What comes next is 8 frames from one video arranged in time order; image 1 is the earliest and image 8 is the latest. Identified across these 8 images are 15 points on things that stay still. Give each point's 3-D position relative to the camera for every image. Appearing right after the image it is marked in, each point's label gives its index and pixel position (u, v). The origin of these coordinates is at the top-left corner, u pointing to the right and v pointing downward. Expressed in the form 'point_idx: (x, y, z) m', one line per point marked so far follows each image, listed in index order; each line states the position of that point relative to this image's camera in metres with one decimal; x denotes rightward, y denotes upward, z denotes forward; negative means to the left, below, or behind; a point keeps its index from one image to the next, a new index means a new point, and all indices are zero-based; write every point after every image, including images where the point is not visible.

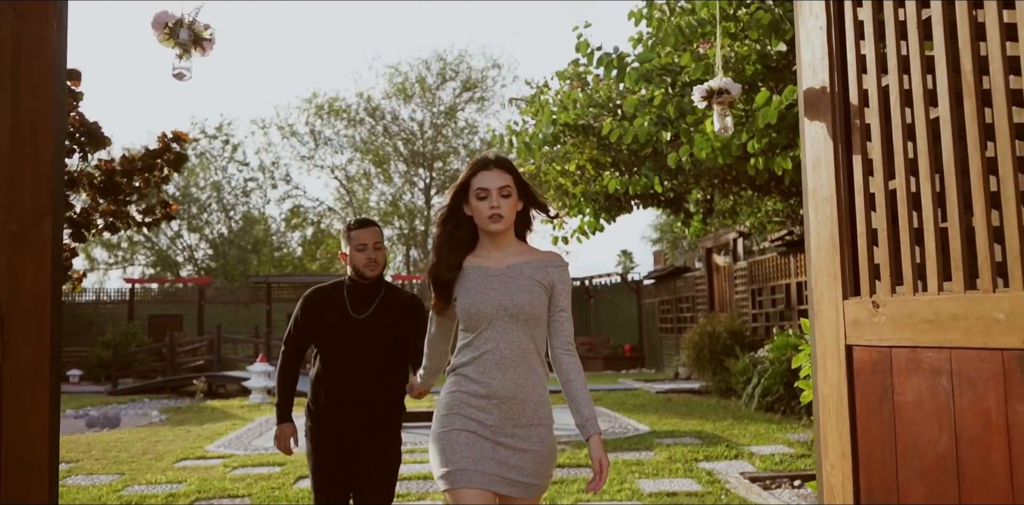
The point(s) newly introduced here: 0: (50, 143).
0: (-1.4, +0.3, +2.7) m
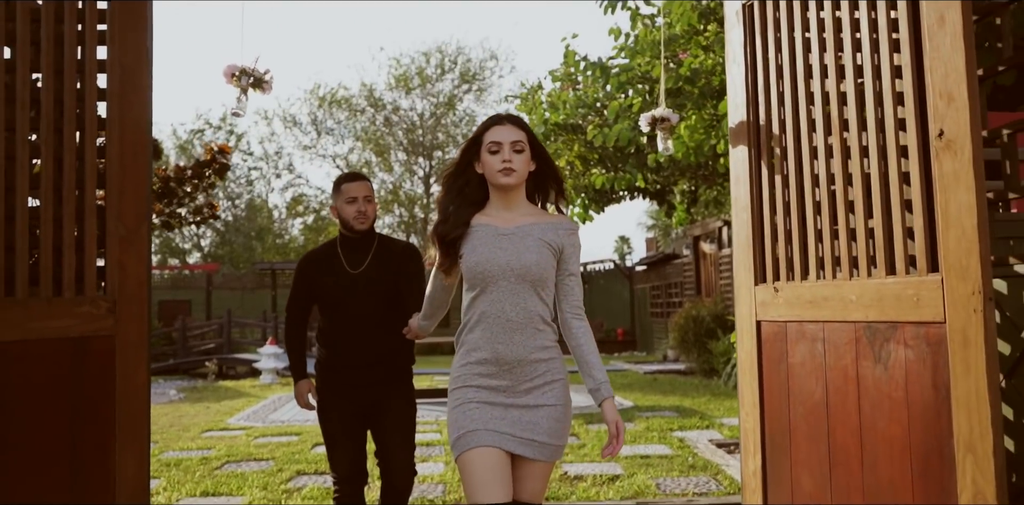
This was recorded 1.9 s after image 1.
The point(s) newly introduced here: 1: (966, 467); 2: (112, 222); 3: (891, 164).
0: (-1.5, +0.4, +3.6) m
1: (+1.3, -0.6, +2.6) m
2: (-1.6, +0.1, +3.5) m
3: (+1.3, +0.3, +3.1) m
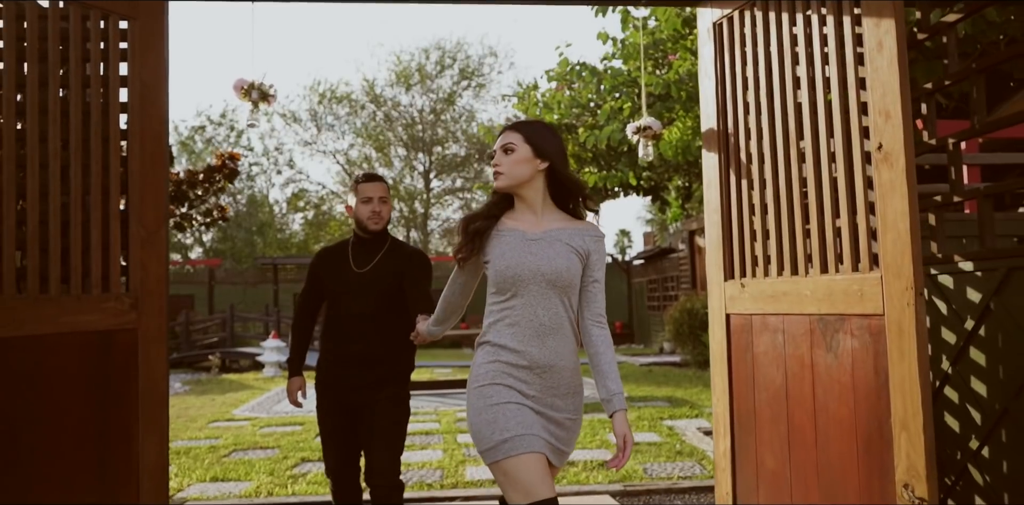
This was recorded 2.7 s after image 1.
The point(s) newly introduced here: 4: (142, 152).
0: (-1.5, +0.4, +3.9) m
1: (+1.3, -0.6, +2.9) m
2: (-1.6, +0.1, +3.8) m
3: (+1.2, +0.3, +3.4) m
4: (-1.6, +0.4, +3.9) m
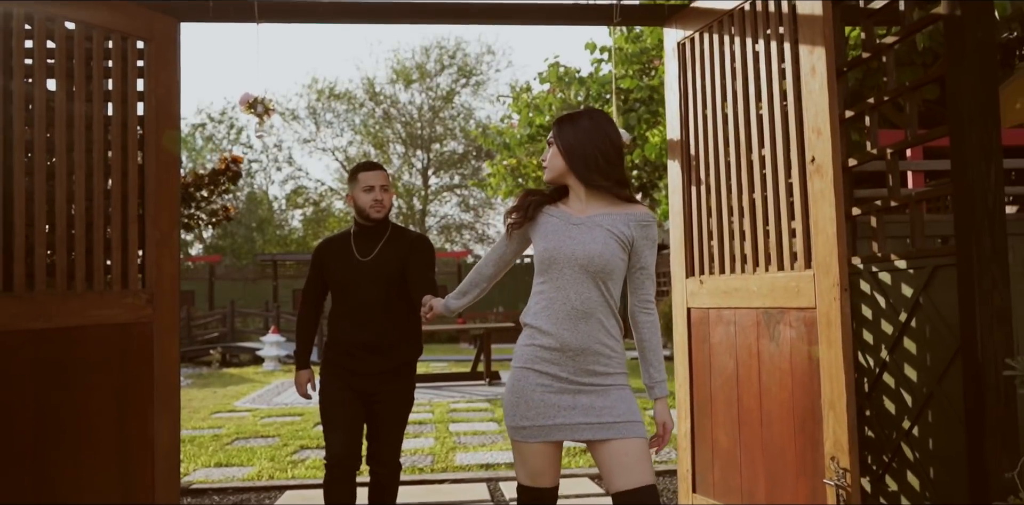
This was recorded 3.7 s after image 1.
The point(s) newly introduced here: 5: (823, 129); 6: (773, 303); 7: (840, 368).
0: (-1.6, +0.4, +4.3) m
1: (+1.2, -0.6, +3.4) m
2: (-1.7, +0.1, +4.2) m
3: (+1.1, +0.3, +3.8) m
4: (-1.7, +0.4, +4.3) m
5: (+1.2, +0.5, +3.4) m
6: (+1.1, -0.2, +3.8) m
7: (+1.2, -0.4, +3.3) m
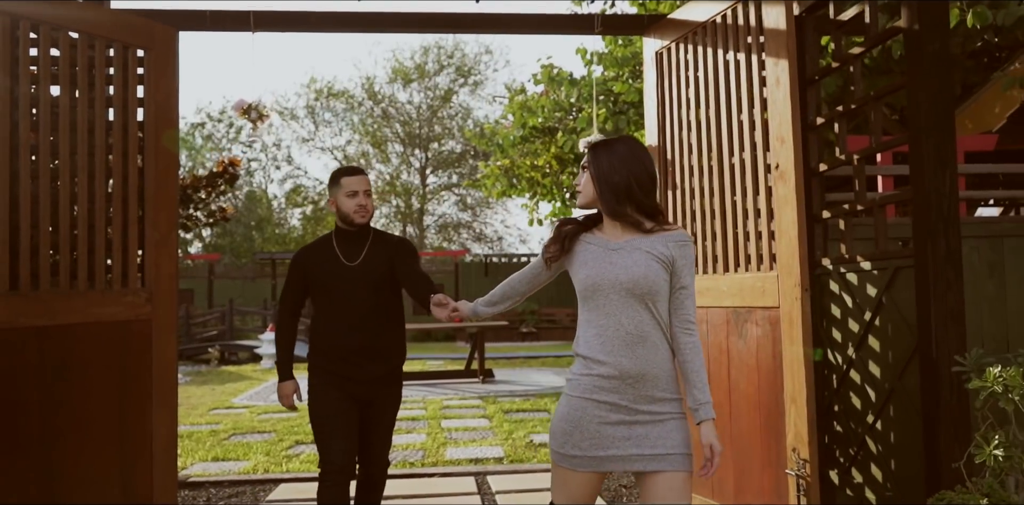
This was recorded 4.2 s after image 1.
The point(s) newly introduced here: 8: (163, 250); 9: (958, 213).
0: (-1.7, +0.4, +4.5) m
1: (+1.1, -0.6, +3.5) m
2: (-1.8, +0.1, +4.4) m
3: (+1.1, +0.3, +4.0) m
4: (-1.8, +0.4, +4.5) m
5: (+1.1, +0.5, +3.6) m
6: (+1.0, -0.2, +3.9) m
7: (+1.1, -0.4, +3.5) m
8: (-1.7, 0.0, +4.5) m
9: (+1.8, +0.2, +3.7) m
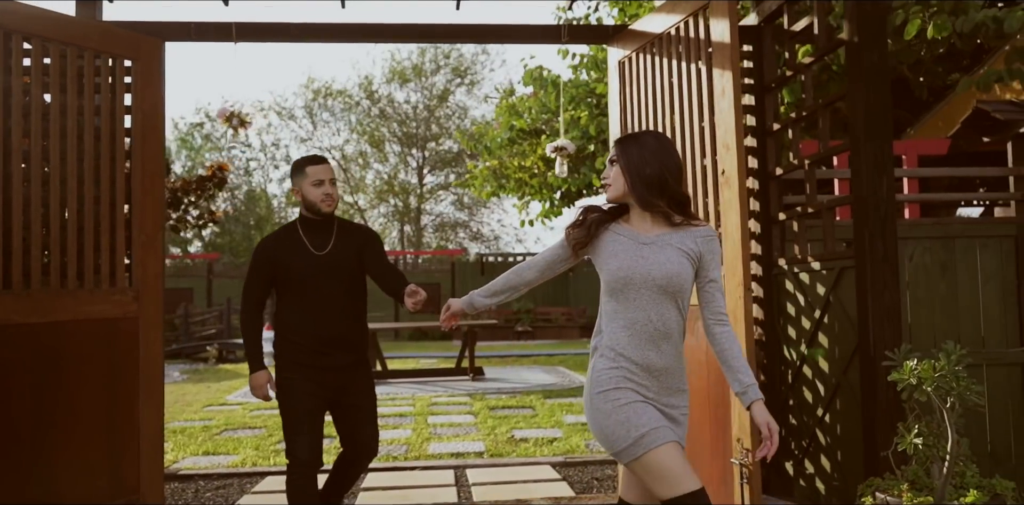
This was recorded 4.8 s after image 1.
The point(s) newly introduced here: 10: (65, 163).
0: (-1.8, +0.3, +4.7) m
1: (+0.9, -0.6, +3.8) m
2: (-1.9, +0.1, +4.6) m
3: (+0.9, +0.3, +4.2) m
4: (-1.9, +0.4, +4.7) m
5: (+0.9, +0.5, +3.8) m
6: (+0.8, -0.2, +4.2) m
7: (+0.9, -0.4, +3.7) m
8: (-1.9, 0.0, +4.7) m
9: (+1.6, +0.2, +3.9) m
10: (-2.2, +0.4, +4.5) m
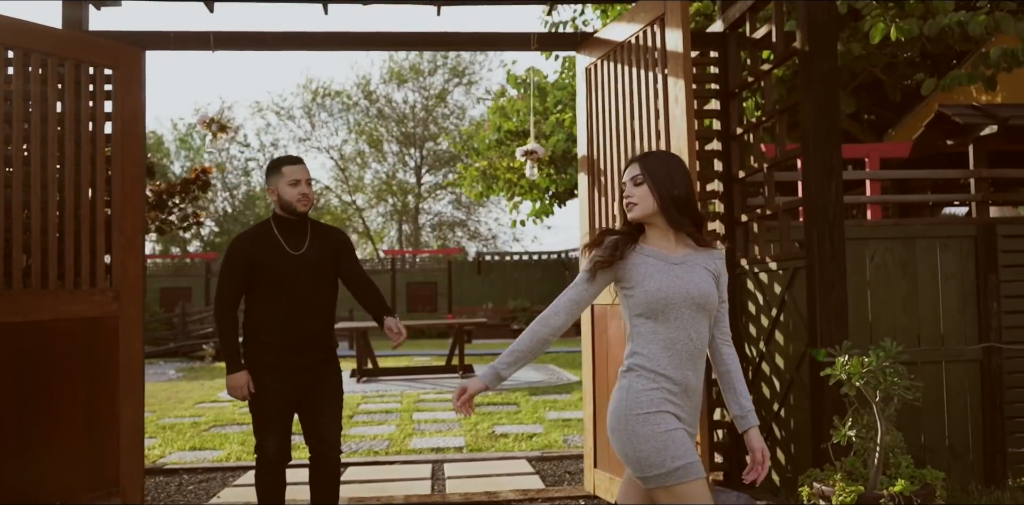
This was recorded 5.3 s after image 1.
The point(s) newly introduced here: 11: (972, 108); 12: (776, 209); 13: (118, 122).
0: (-2.0, +0.3, +4.9) m
1: (+0.8, -0.6, +3.9) m
2: (-2.1, +0.1, +4.8) m
3: (+0.7, +0.3, +4.4) m
4: (-2.1, +0.4, +4.8) m
5: (+0.7, +0.4, +3.9) m
6: (+0.7, -0.2, +4.3) m
7: (+0.8, -0.4, +3.8) m
8: (-2.1, 0.0, +4.8) m
9: (+1.5, +0.2, +4.0) m
10: (-2.4, +0.4, +4.7) m
11: (+2.9, +0.9, +5.7) m
12: (+1.3, +0.2, +4.6) m
13: (-2.1, +0.7, +4.8) m
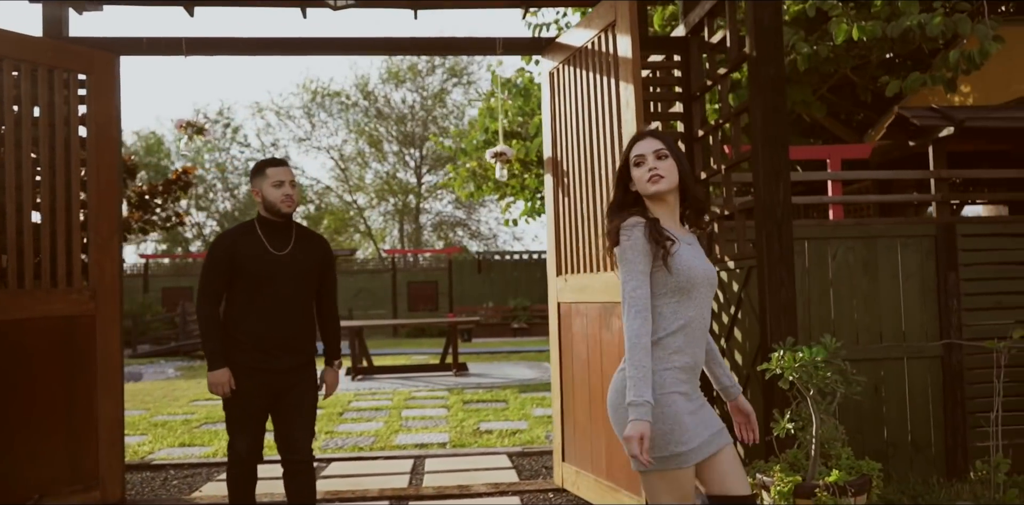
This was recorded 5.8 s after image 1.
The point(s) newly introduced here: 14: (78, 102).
0: (-2.2, +0.3, +5.0) m
1: (+0.6, -0.6, +4.1) m
2: (-2.3, +0.1, +5.0) m
3: (+0.5, +0.3, +4.5) m
4: (-2.3, +0.4, +5.0) m
5: (+0.6, +0.4, +4.1) m
6: (+0.5, -0.2, +4.5) m
7: (+0.6, -0.4, +4.0) m
8: (-2.2, 0.0, +5.0) m
9: (+1.3, +0.2, +4.2) m
10: (-2.6, +0.4, +4.8) m
11: (+2.7, +0.9, +5.8) m
12: (+1.1, +0.2, +4.7) m
13: (-2.3, +0.7, +5.0) m
14: (-2.4, +0.8, +5.0) m
